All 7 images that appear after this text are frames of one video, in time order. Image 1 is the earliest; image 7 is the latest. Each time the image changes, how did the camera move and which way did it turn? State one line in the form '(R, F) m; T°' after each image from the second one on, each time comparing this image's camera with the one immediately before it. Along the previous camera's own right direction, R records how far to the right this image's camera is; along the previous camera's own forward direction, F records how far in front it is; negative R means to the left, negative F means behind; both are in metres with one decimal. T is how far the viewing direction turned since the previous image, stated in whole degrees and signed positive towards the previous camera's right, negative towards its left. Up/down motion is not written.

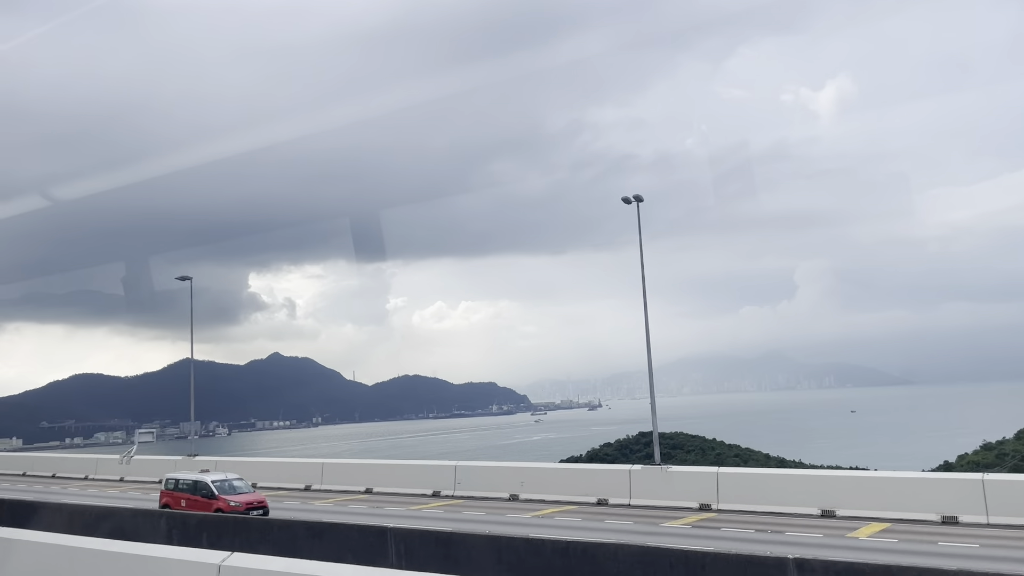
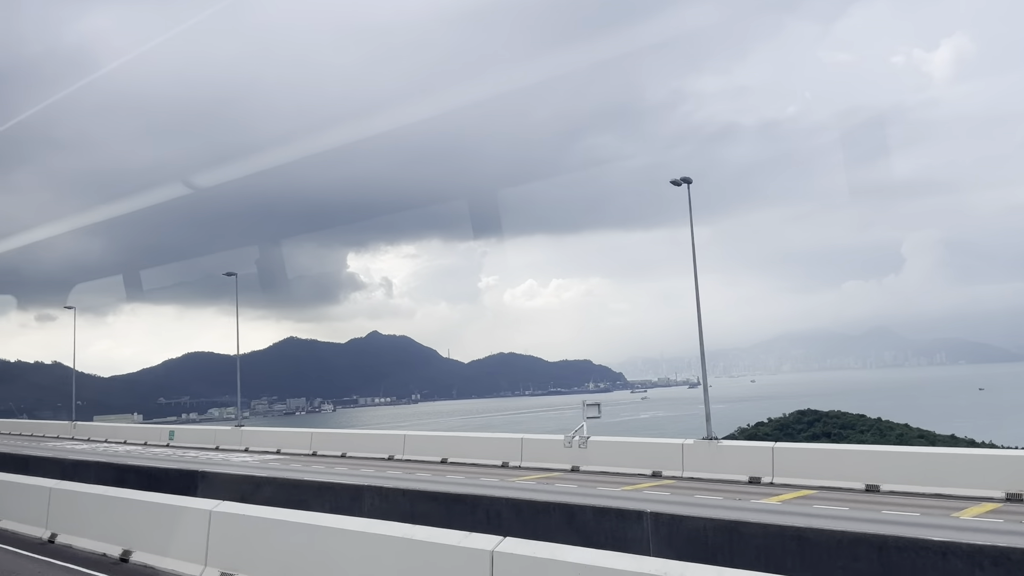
(+21.7, -40.0) m; -6°
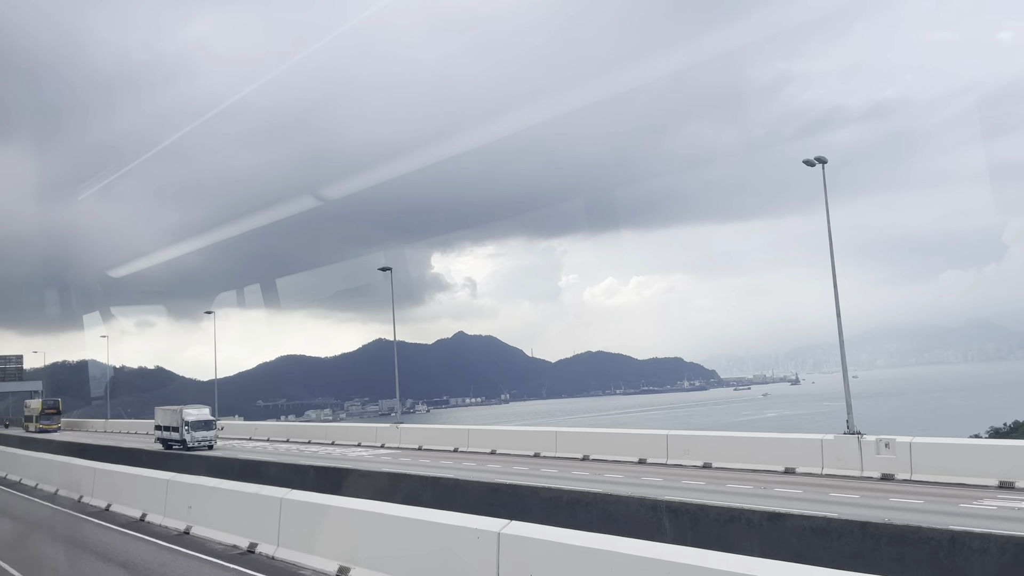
(+37.1, -56.3) m; -6°
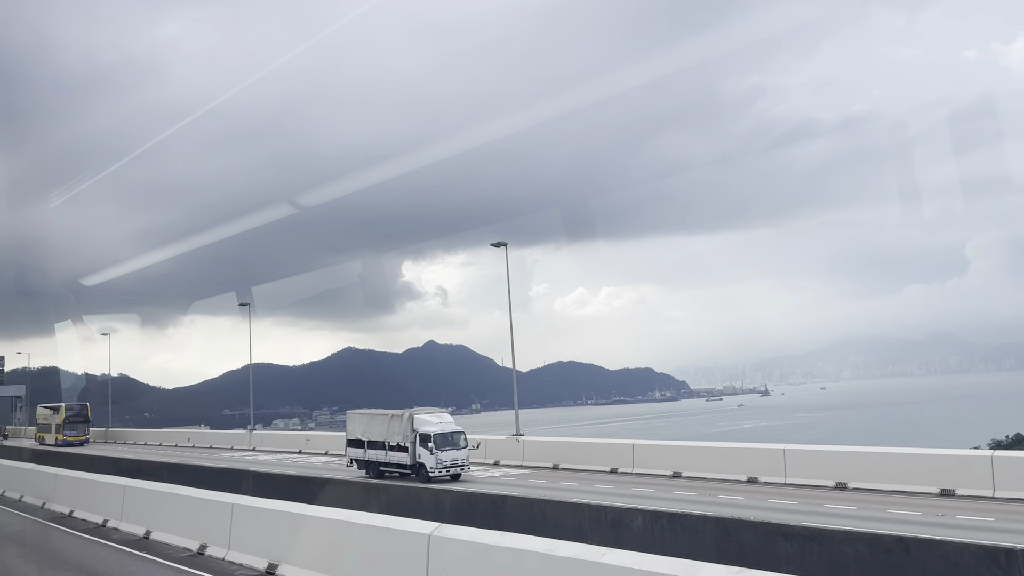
(+0.1, -0.6) m; +2°
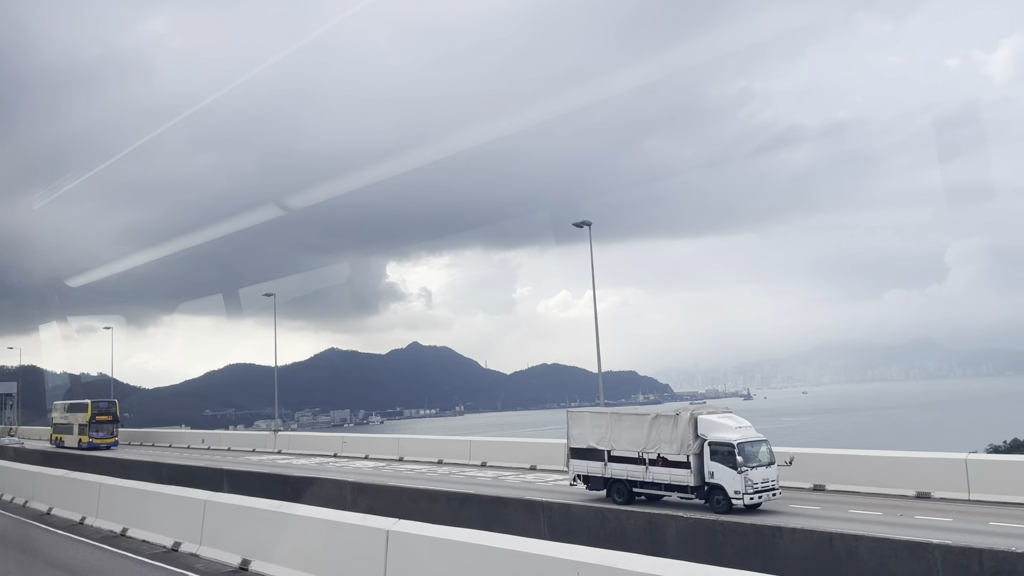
(+0.3, -0.5) m; +1°
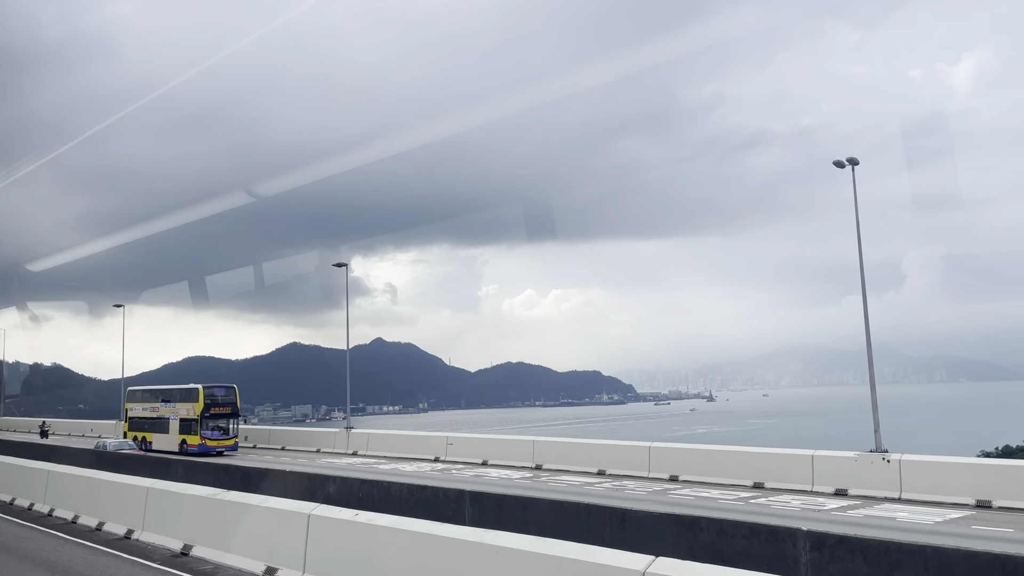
(+0.5, -0.5) m; +2°
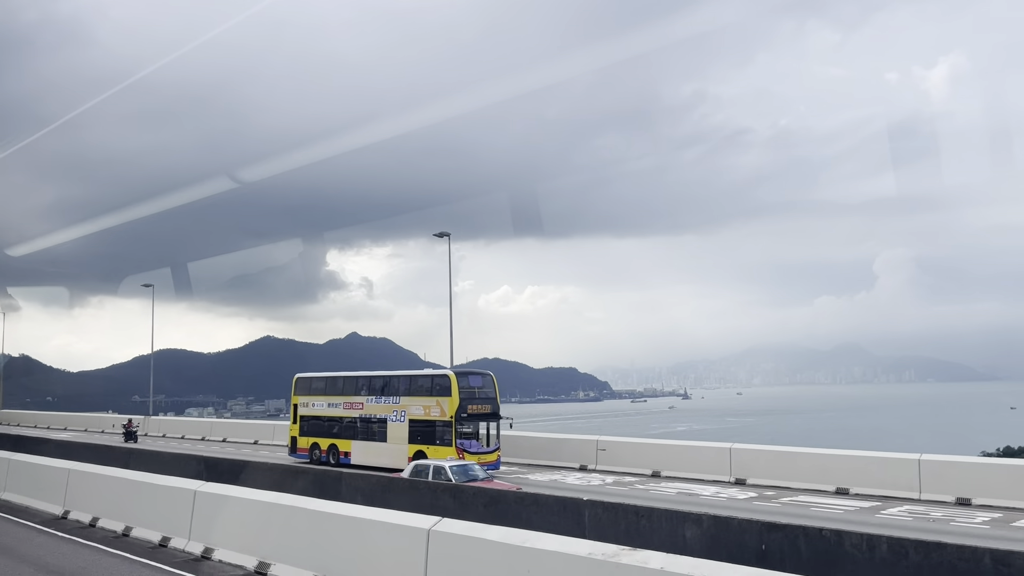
(-0.1, 0.0) m; +2°
